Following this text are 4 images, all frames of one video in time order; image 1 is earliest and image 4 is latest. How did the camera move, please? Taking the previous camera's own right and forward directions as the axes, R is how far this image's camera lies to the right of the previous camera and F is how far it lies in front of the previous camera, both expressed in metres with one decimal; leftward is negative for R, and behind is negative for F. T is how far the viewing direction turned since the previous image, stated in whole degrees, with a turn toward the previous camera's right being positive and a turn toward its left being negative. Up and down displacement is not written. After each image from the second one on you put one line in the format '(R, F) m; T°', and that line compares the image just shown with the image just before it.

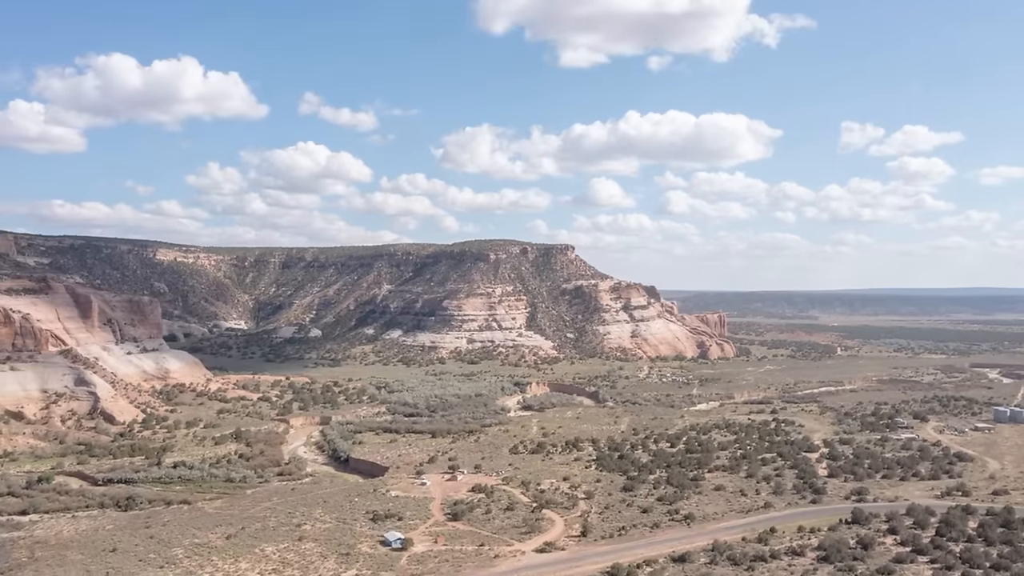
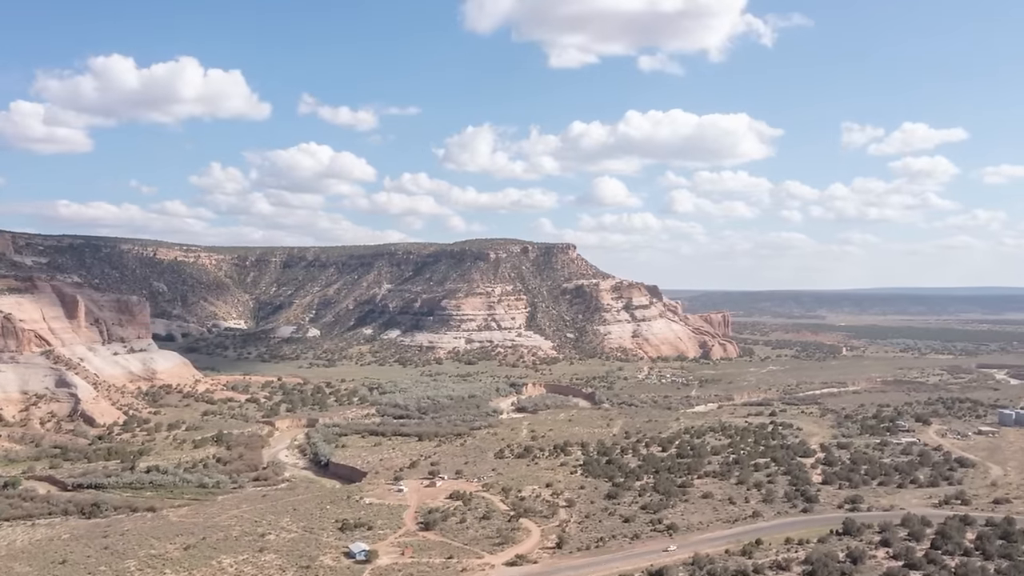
(+1.1, +1.1) m; -1°
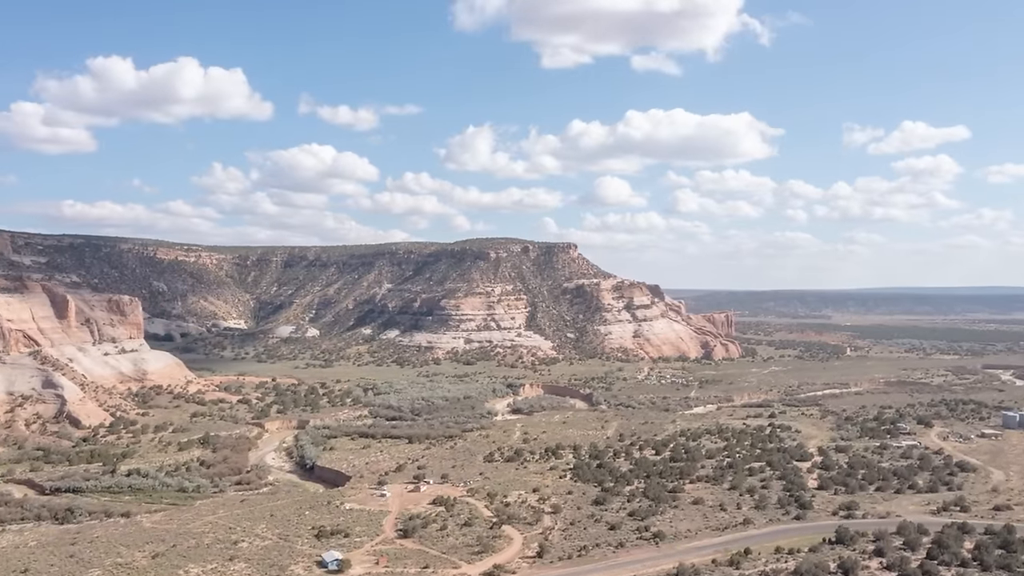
(+0.8, +0.8) m; 0°
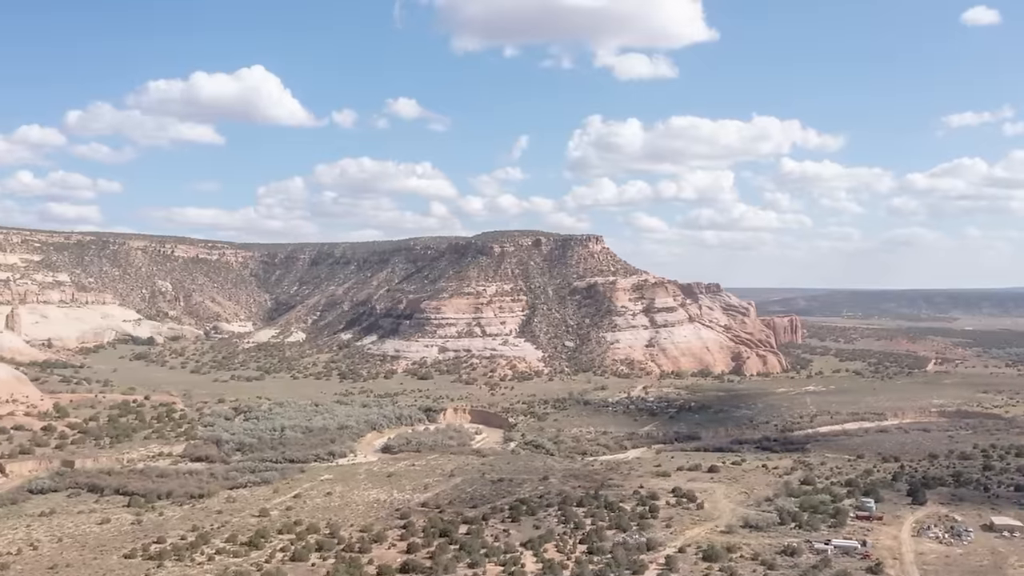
(+14.0, +14.2) m; -9°
